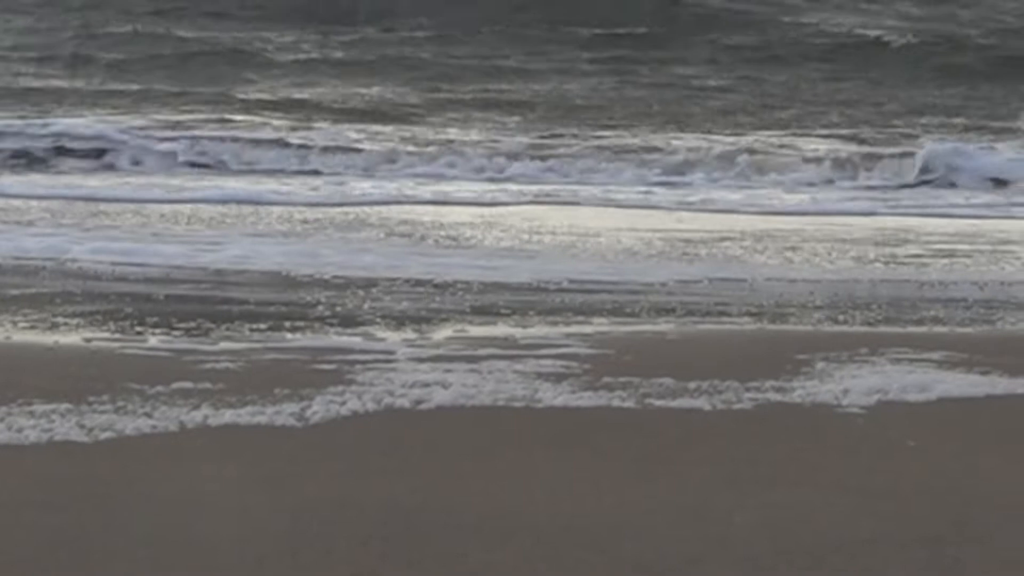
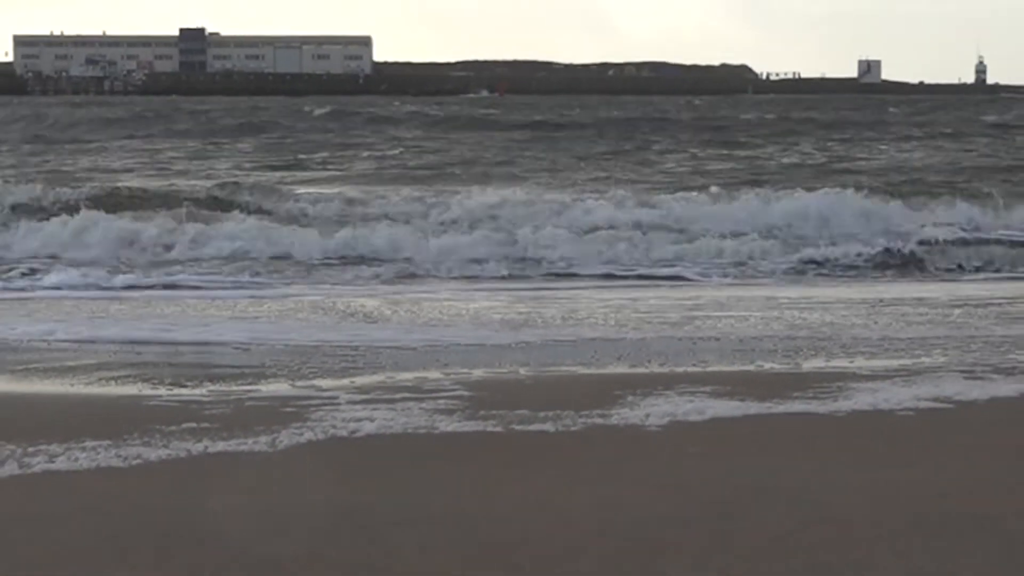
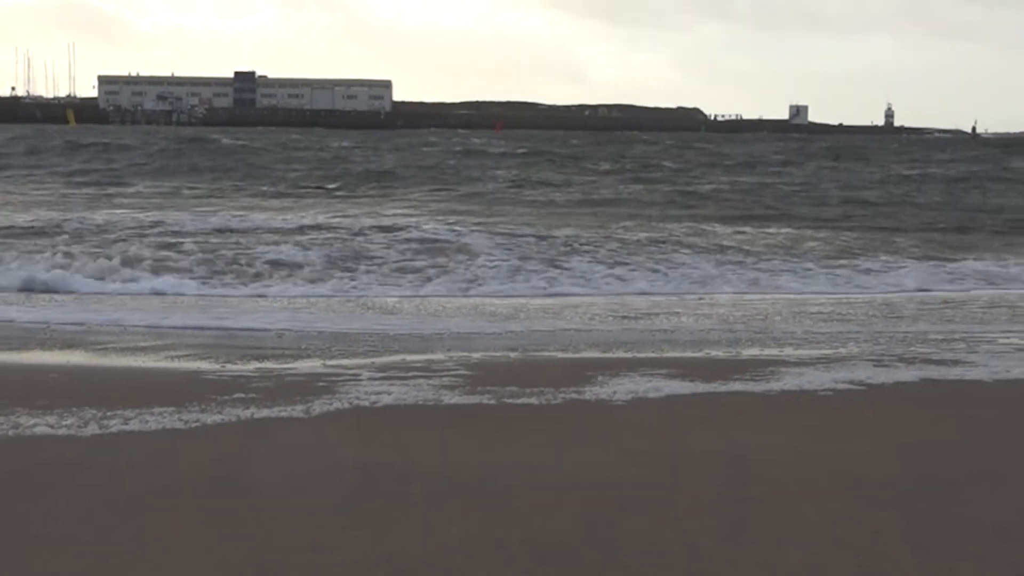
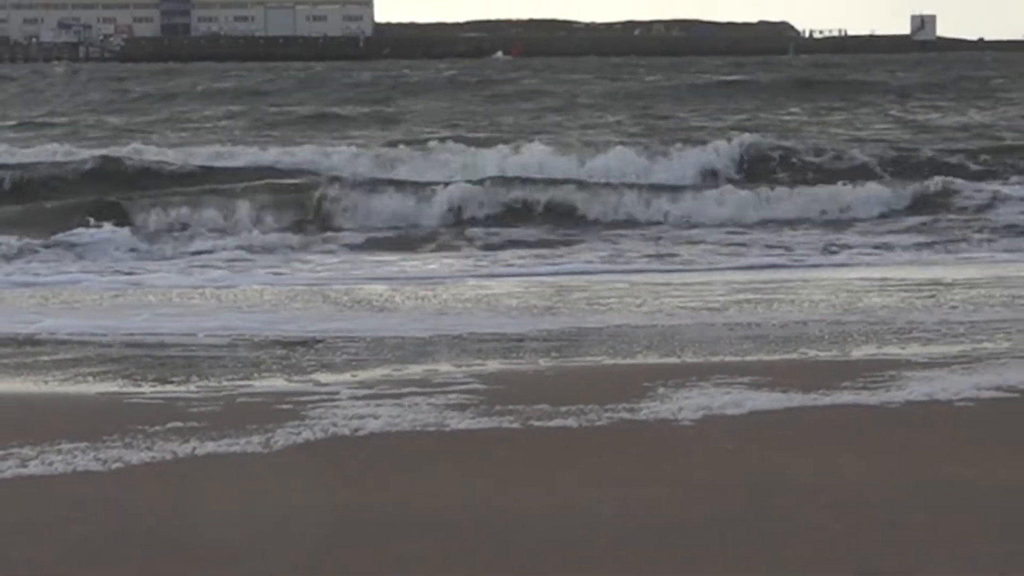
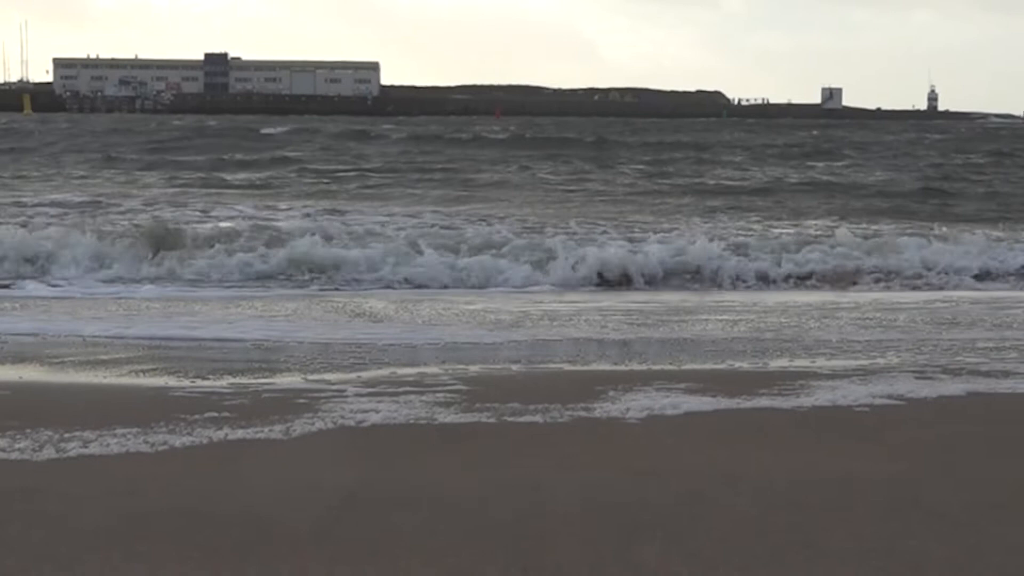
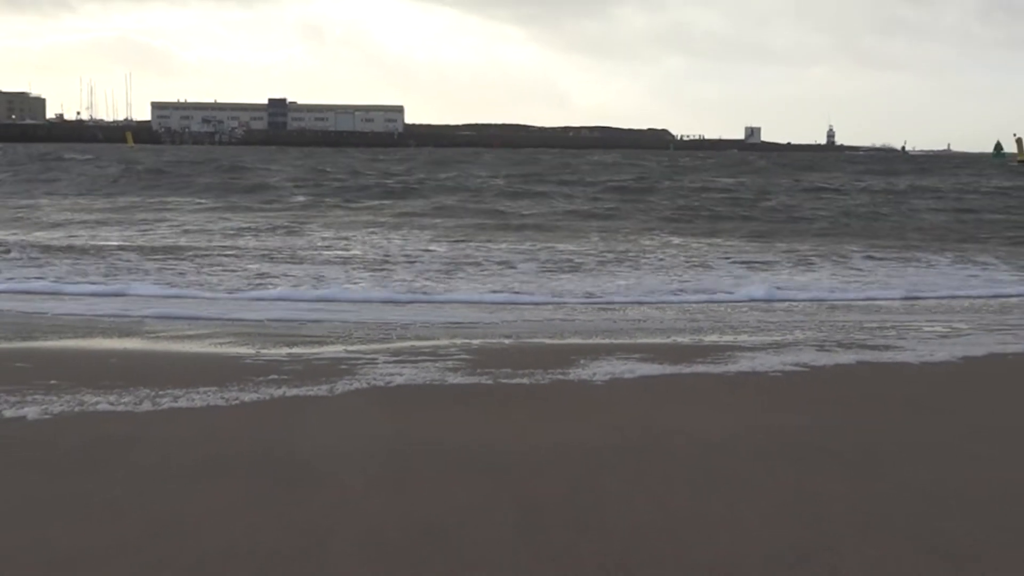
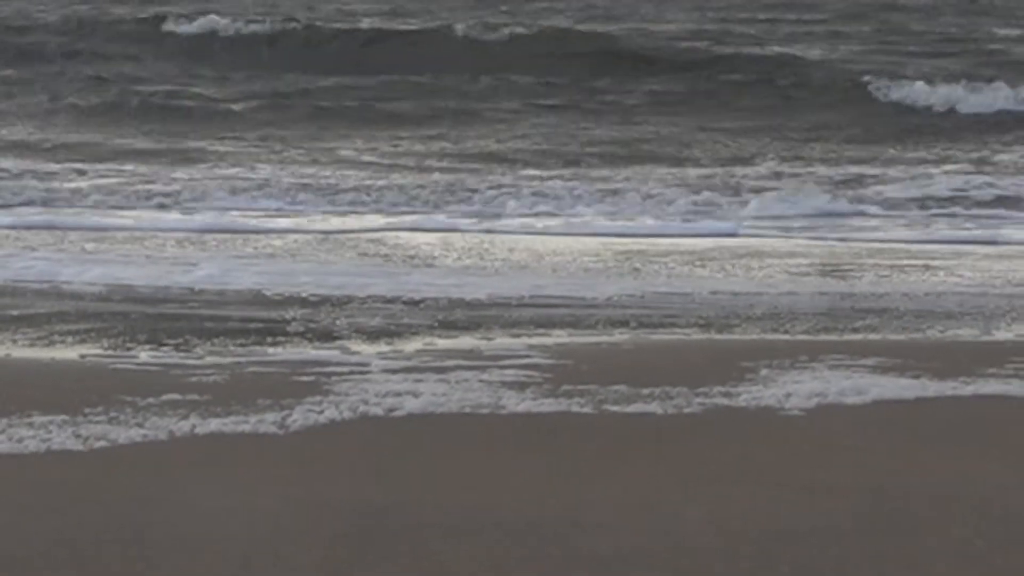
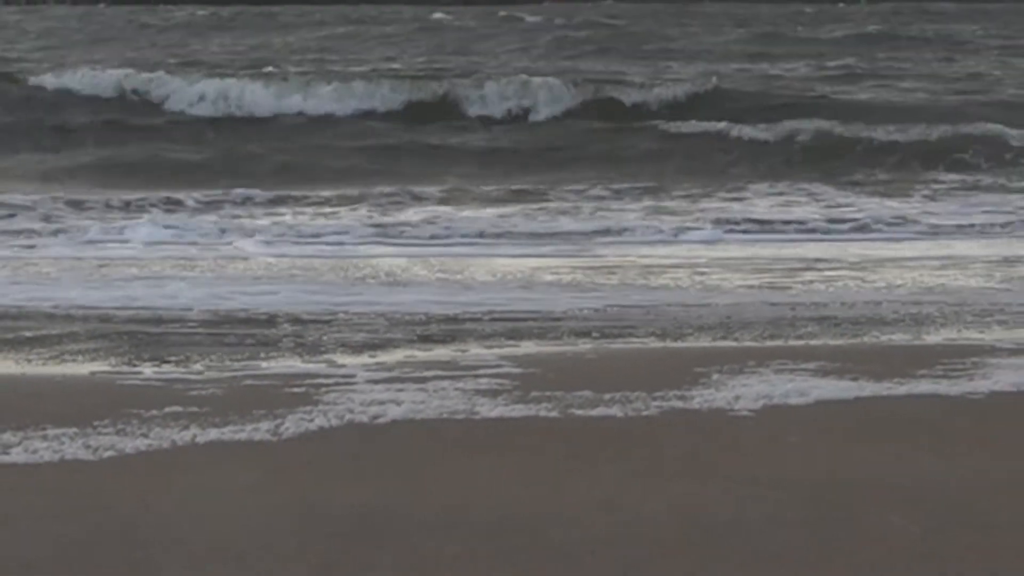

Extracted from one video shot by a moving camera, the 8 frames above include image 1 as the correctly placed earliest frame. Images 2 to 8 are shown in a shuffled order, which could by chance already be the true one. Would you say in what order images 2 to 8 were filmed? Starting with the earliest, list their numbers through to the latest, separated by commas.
7, 8, 4, 2, 5, 3, 6
